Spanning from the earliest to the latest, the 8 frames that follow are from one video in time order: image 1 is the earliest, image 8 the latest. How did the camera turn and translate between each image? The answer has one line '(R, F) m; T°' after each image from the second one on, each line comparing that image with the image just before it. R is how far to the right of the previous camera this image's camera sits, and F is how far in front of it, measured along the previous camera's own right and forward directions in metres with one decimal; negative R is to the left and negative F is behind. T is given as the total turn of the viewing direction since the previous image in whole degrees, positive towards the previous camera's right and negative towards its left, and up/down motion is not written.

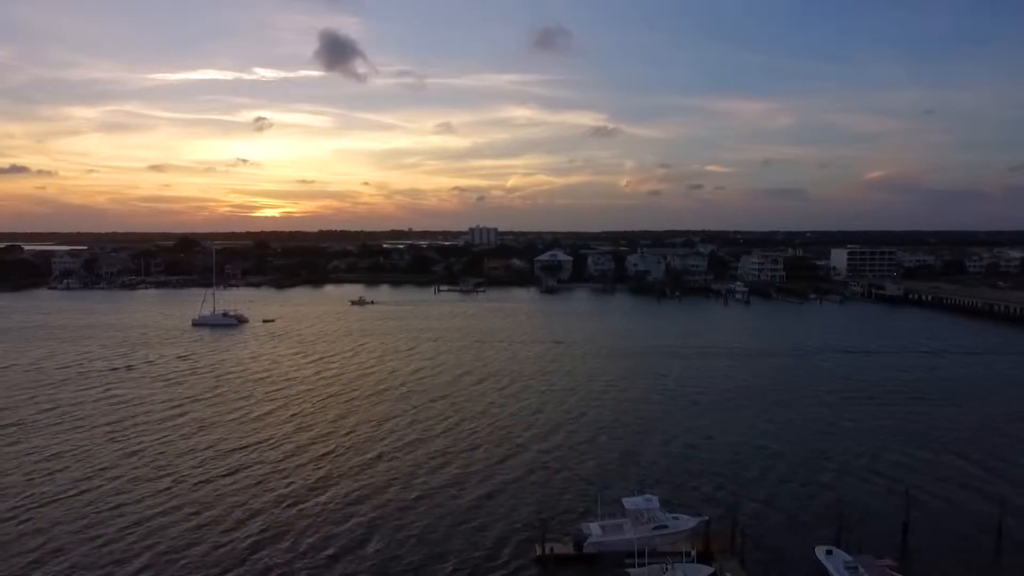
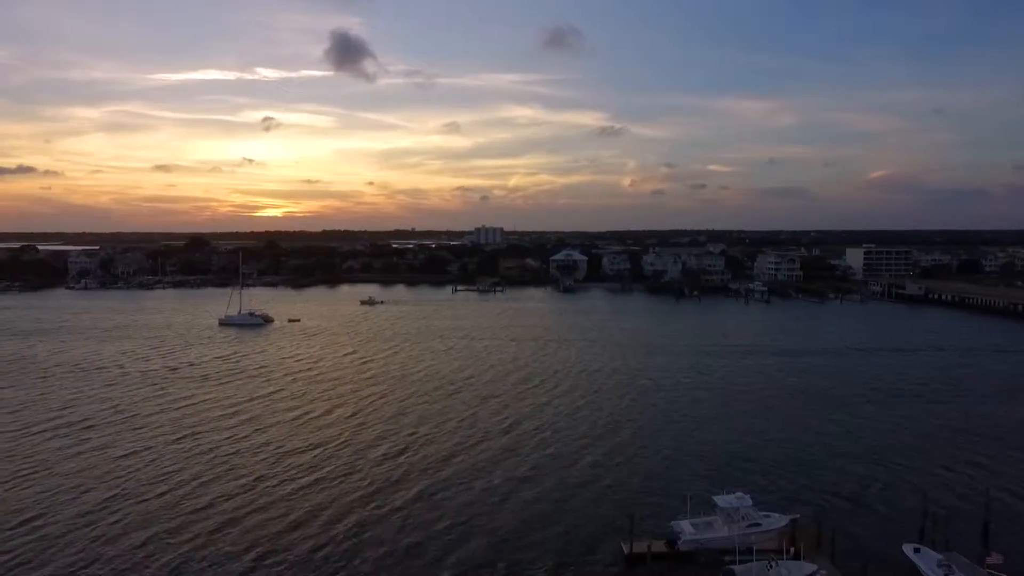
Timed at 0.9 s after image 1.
(-0.6, 0.0) m; 0°
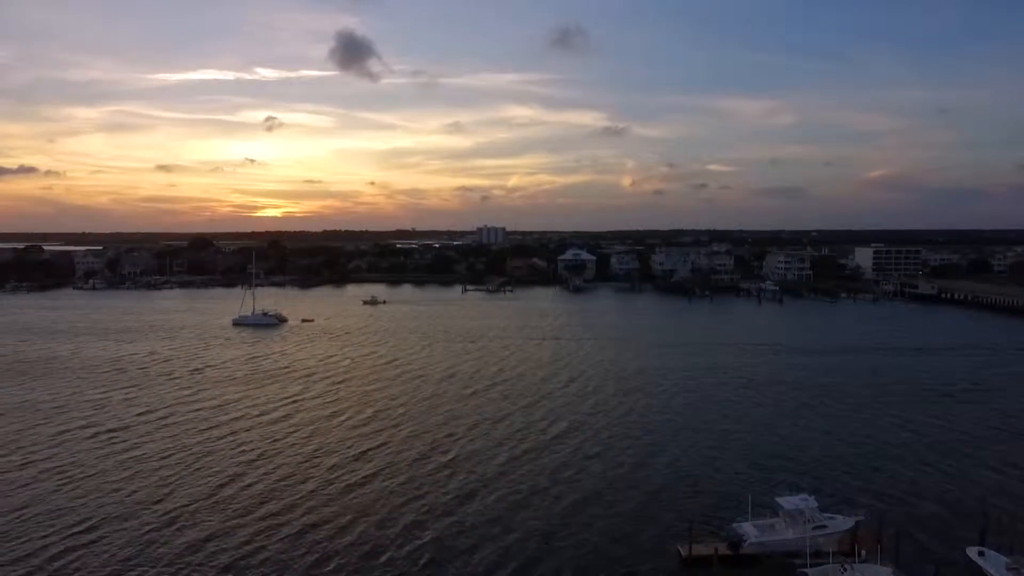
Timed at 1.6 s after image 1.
(-0.4, +0.1) m; 0°
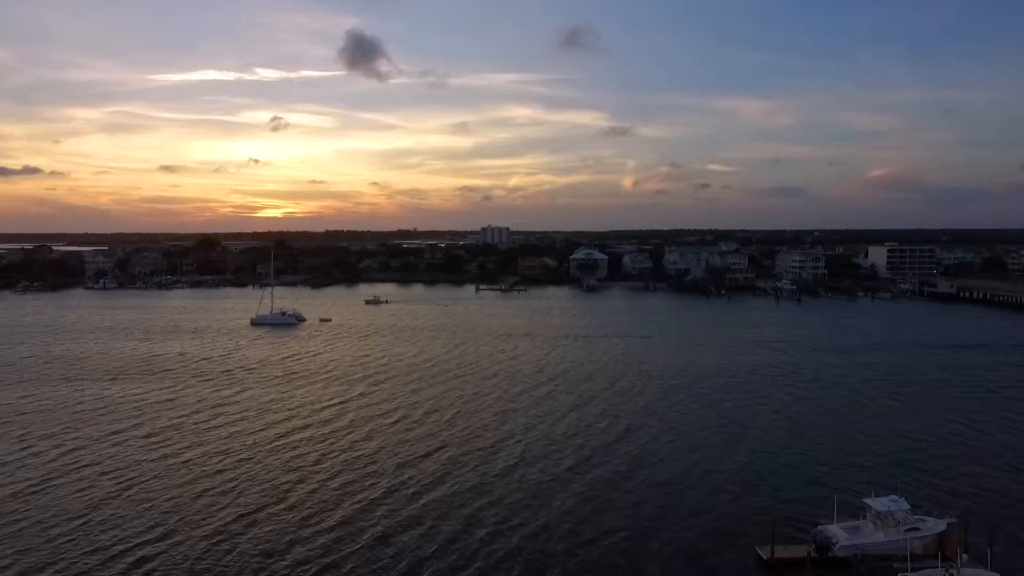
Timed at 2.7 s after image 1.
(-0.5, +0.1) m; 0°
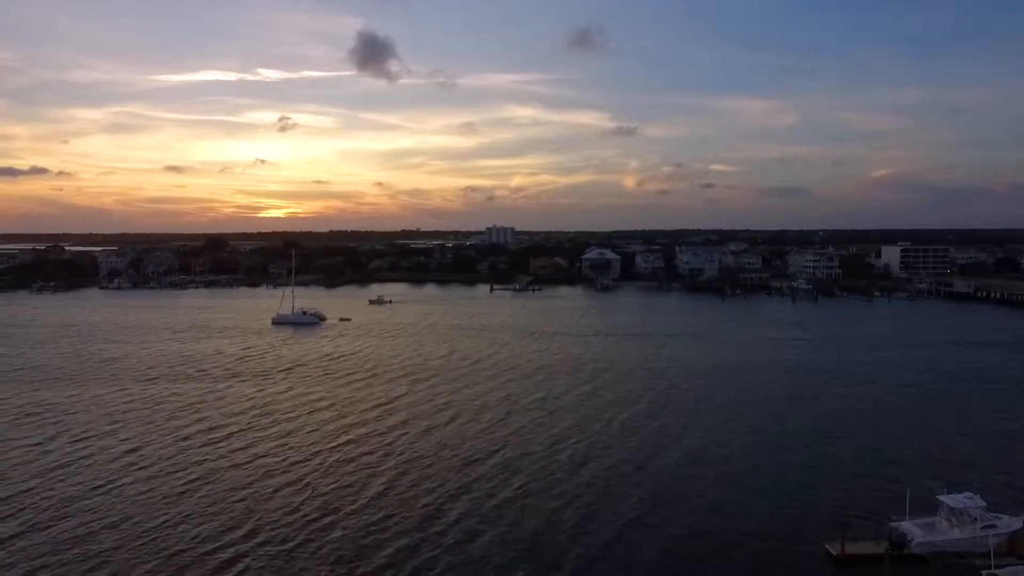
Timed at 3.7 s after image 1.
(-0.5, 0.0) m; 0°
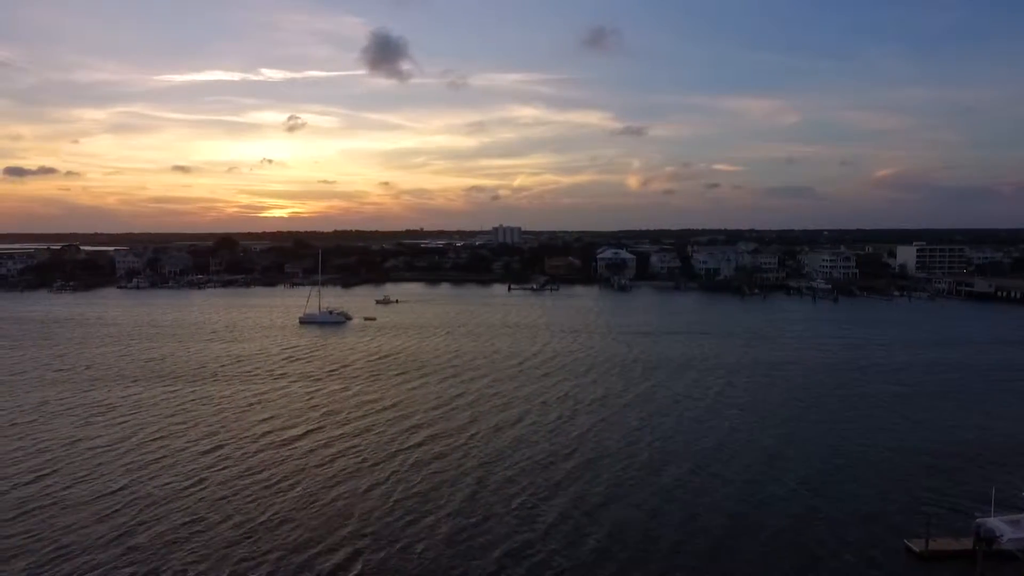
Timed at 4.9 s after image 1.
(-0.6, -0.1) m; 0°
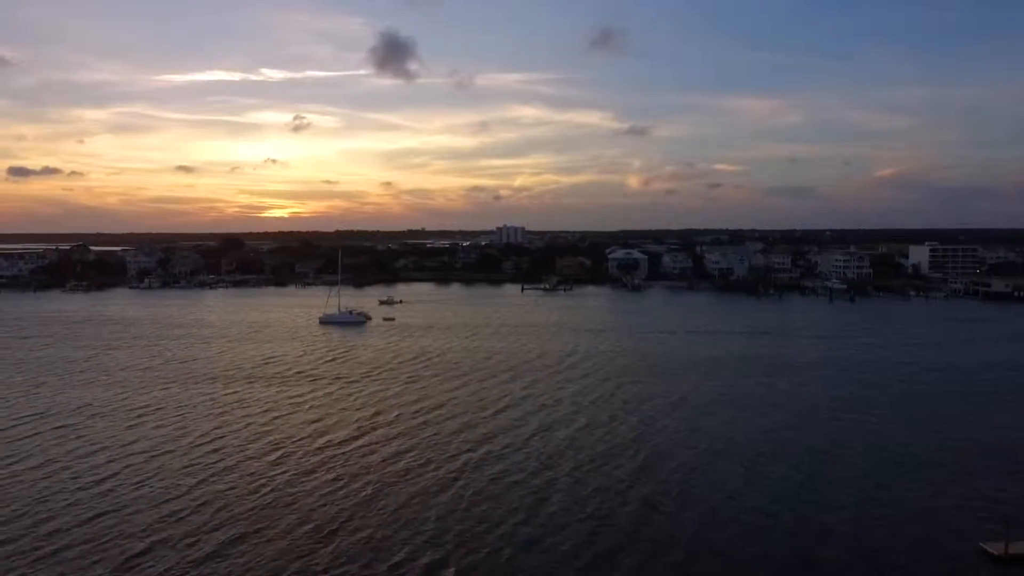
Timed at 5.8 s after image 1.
(-0.5, 0.0) m; 0°
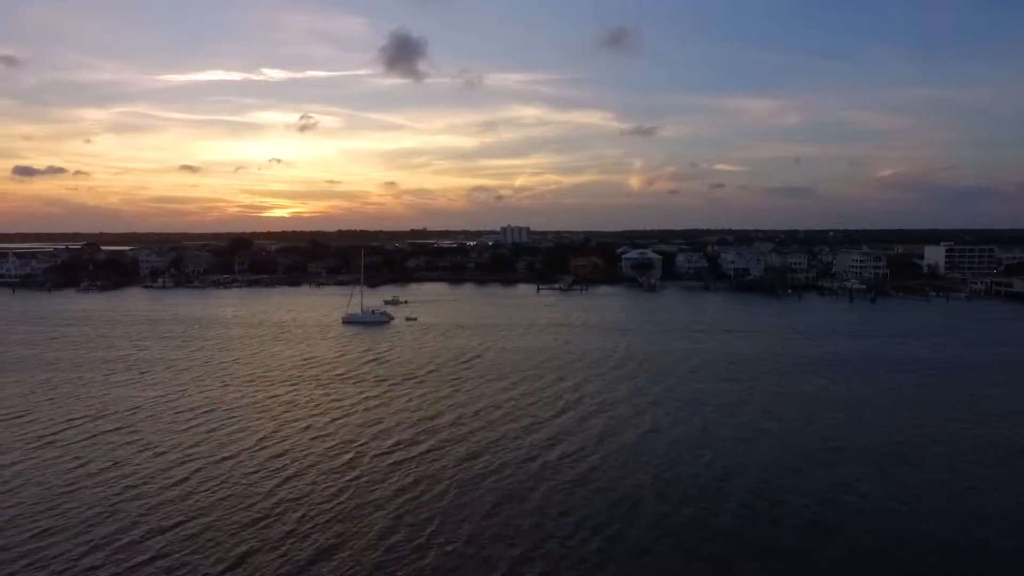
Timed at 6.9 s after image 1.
(-0.6, +0.1) m; 0°
